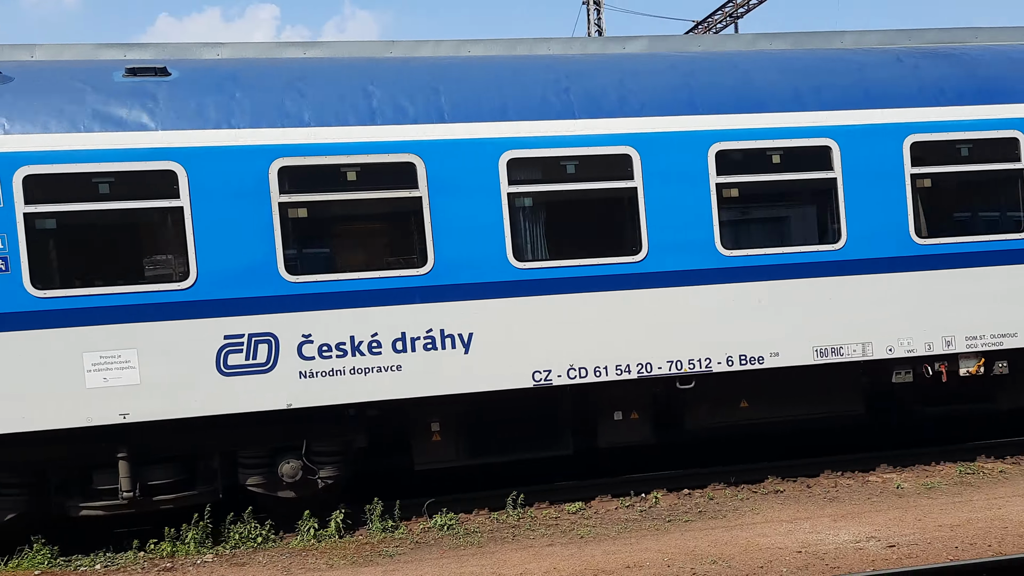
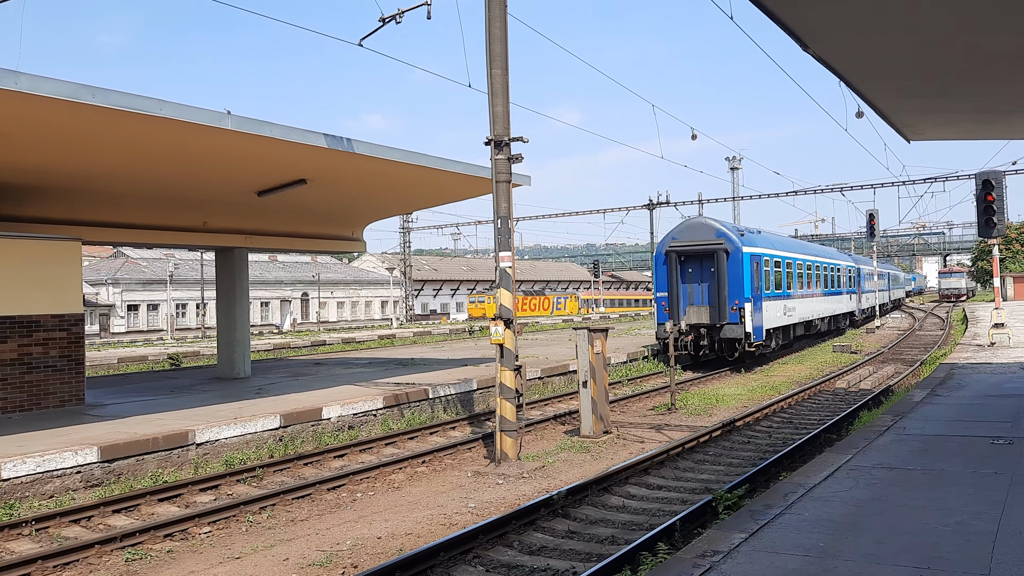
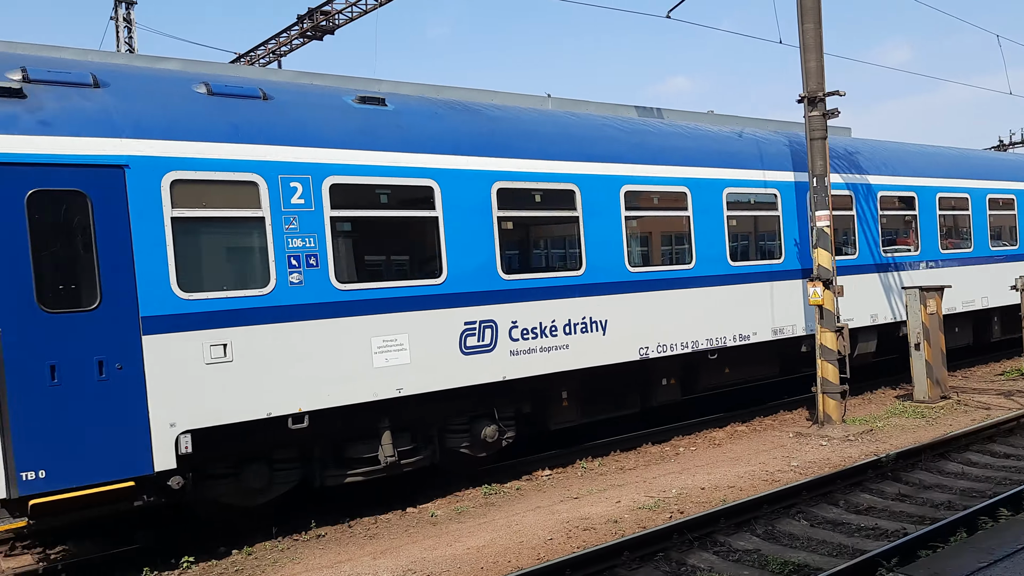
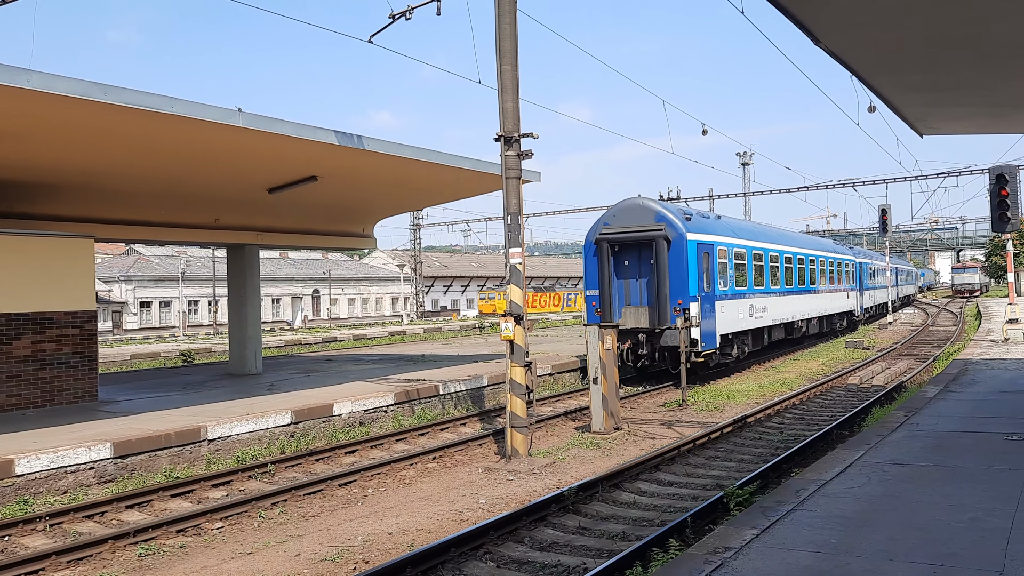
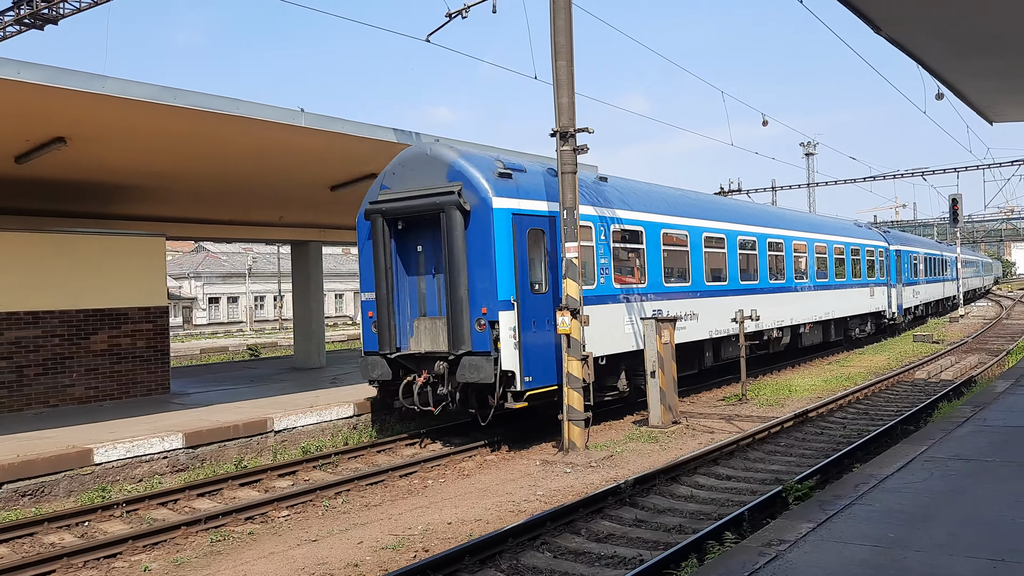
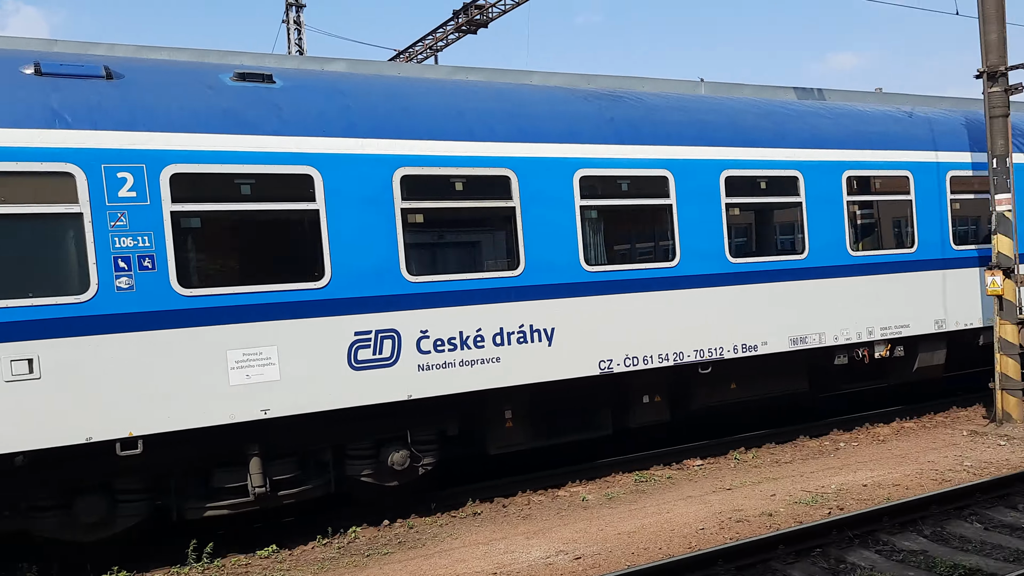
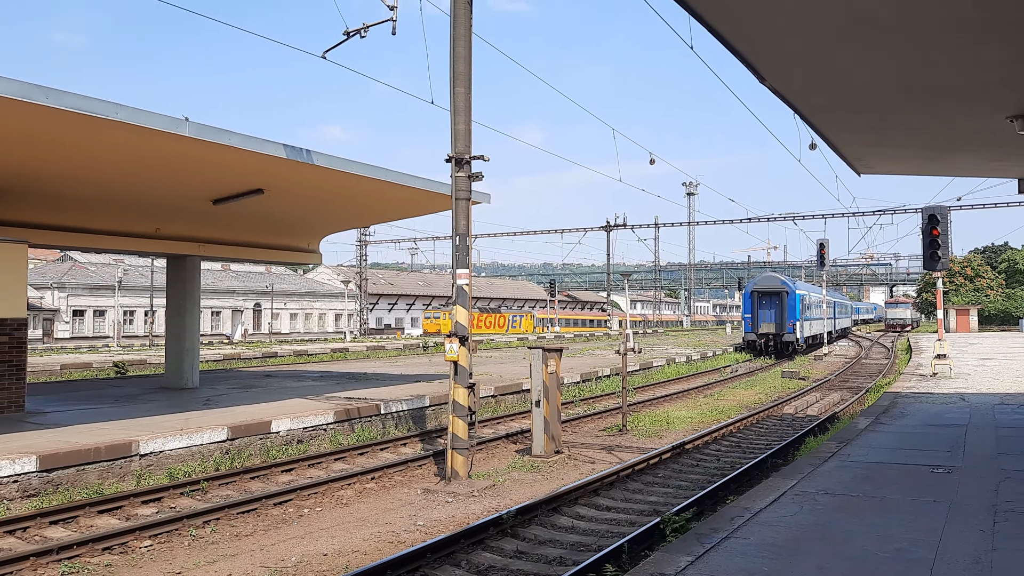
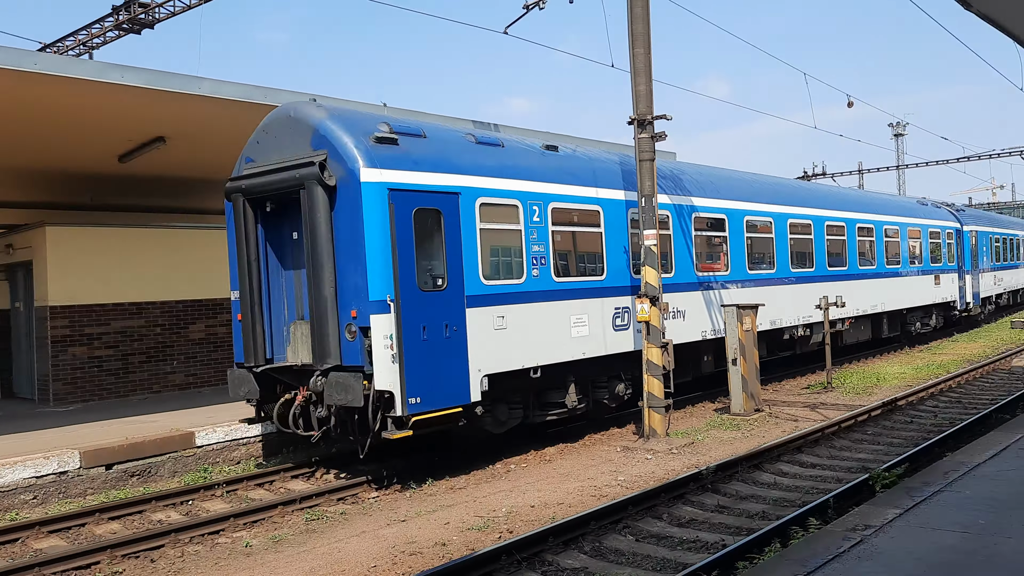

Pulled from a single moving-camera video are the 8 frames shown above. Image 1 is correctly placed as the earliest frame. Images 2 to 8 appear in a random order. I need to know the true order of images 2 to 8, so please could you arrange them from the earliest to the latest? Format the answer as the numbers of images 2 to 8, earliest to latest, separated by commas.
6, 3, 8, 5, 4, 2, 7
